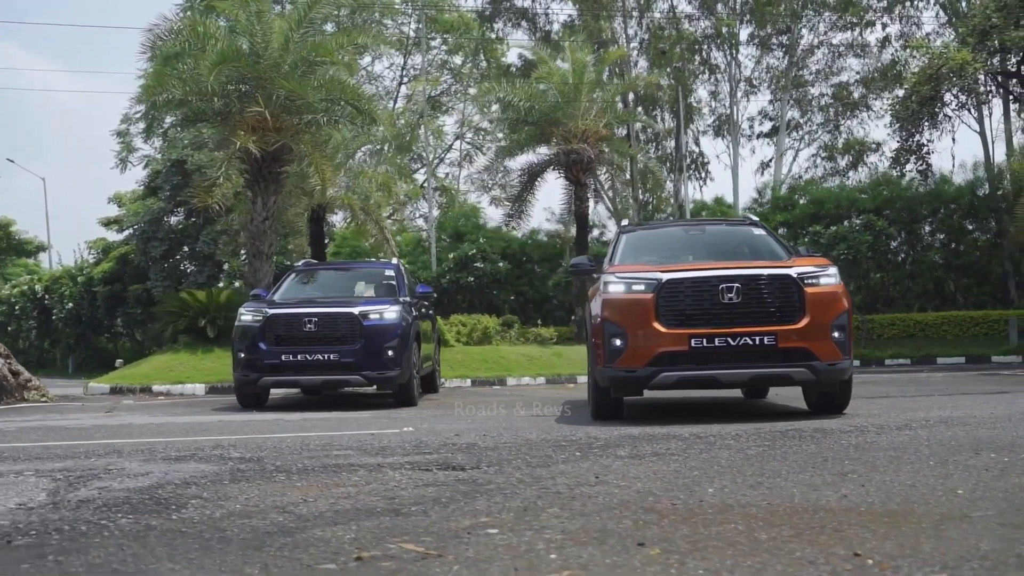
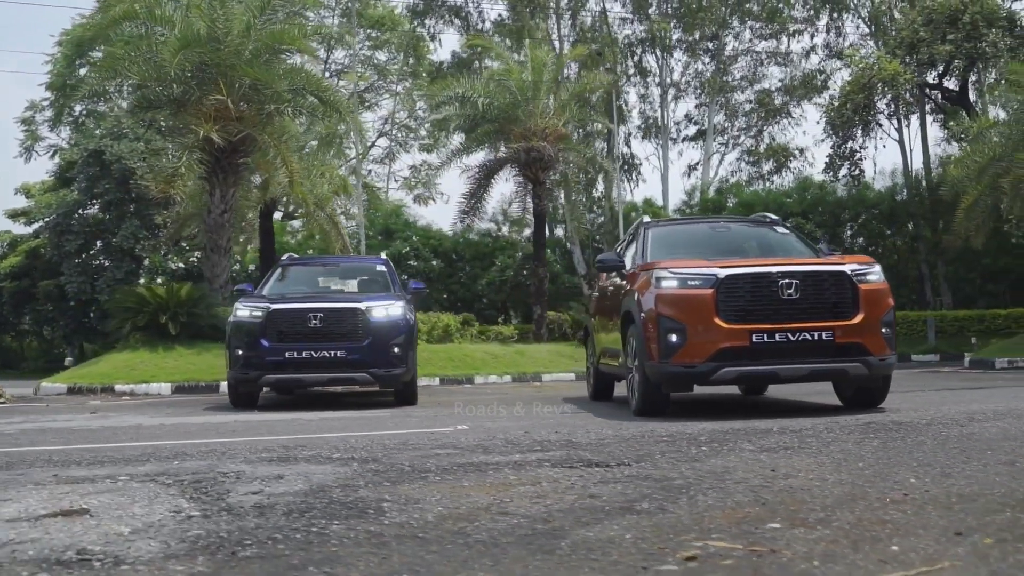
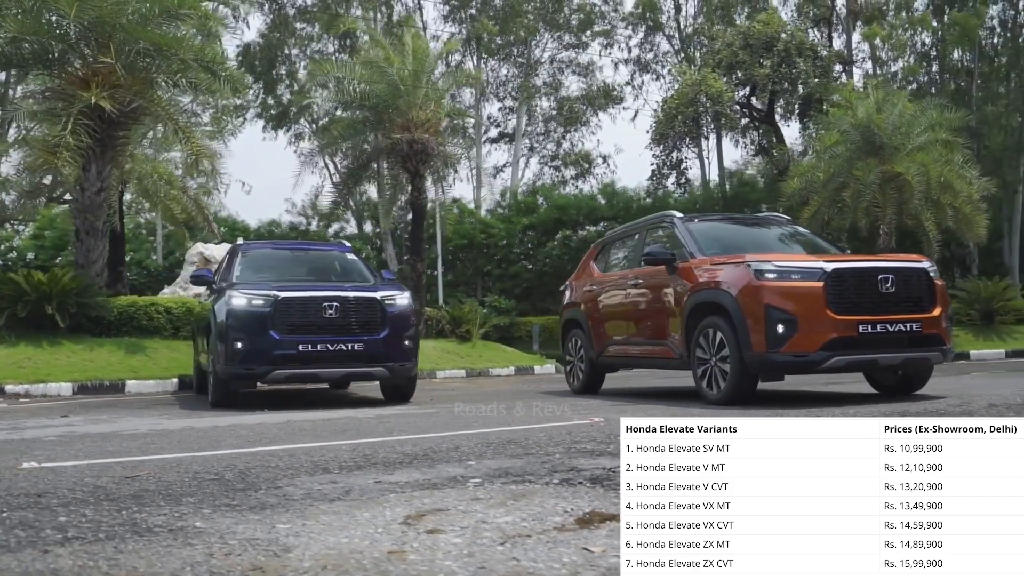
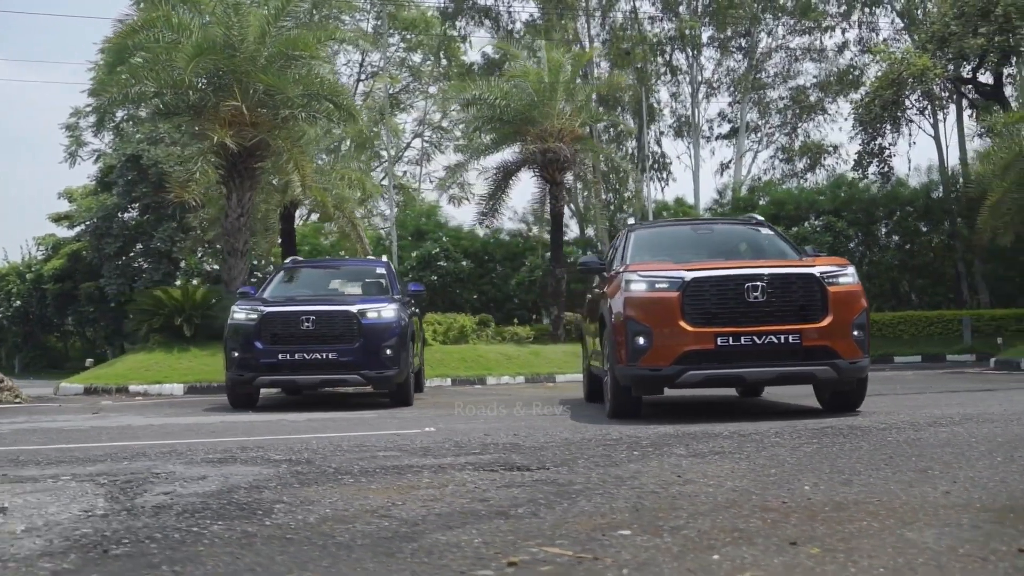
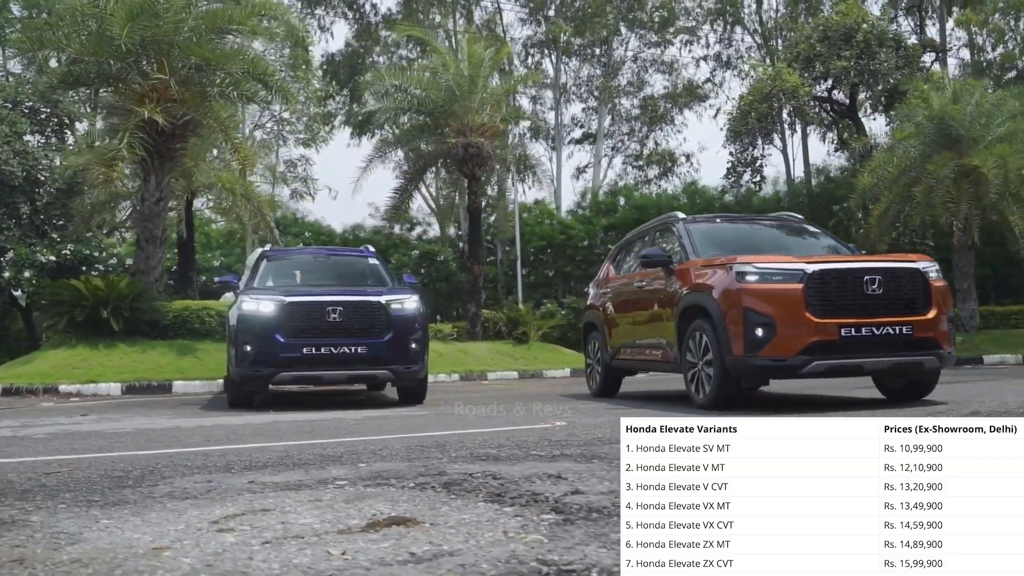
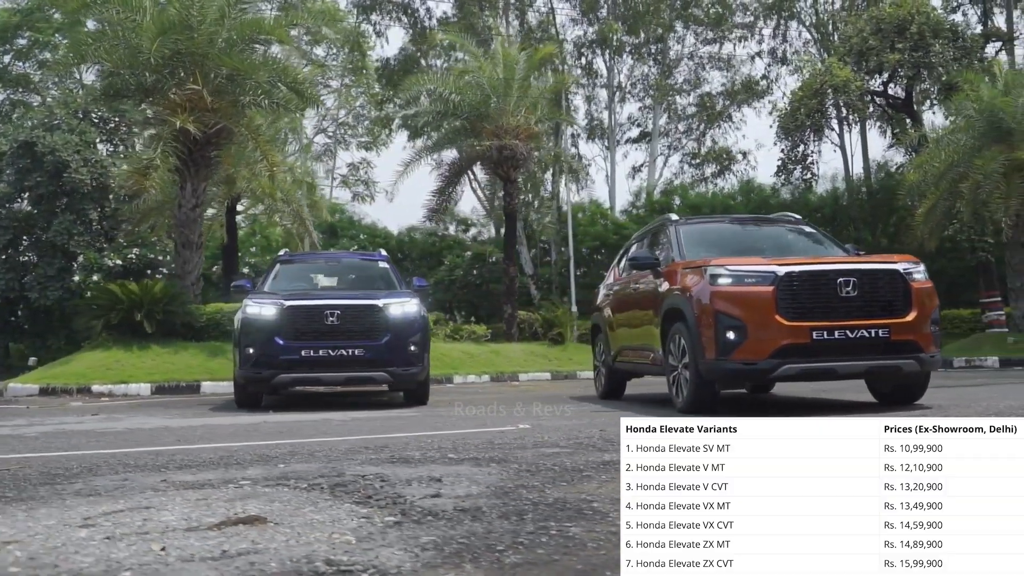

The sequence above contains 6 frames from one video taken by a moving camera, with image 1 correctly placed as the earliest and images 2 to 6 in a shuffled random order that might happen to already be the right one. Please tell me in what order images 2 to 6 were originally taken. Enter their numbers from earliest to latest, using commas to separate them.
4, 2, 6, 5, 3
